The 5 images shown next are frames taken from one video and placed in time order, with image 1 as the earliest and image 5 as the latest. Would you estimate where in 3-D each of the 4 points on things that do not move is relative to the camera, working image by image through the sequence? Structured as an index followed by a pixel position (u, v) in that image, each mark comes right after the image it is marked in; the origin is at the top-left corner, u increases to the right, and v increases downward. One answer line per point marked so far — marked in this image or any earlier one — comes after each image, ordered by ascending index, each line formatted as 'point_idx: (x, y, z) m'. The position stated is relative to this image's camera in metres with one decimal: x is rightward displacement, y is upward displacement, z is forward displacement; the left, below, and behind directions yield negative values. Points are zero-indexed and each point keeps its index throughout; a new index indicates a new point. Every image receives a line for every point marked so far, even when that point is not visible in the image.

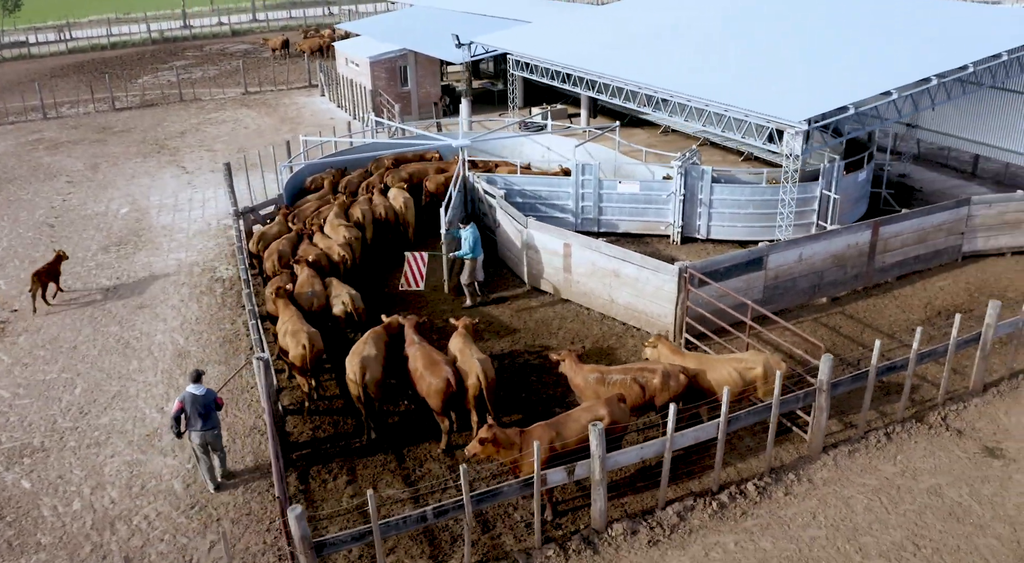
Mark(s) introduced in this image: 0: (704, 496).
0: (+2.1, -2.3, +8.7) m
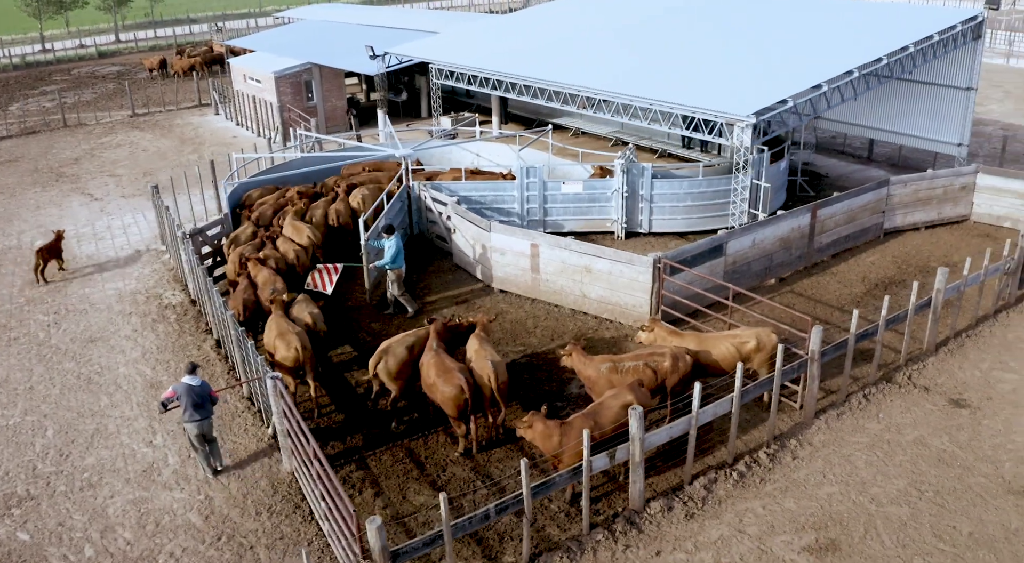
0: (+2.4, -2.1, +9.3) m
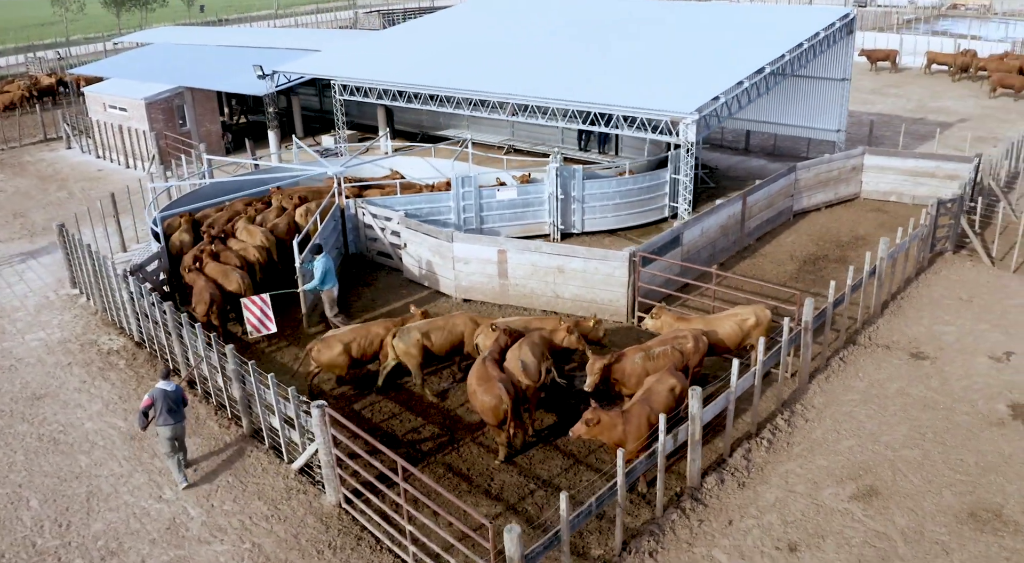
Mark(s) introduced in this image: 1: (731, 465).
0: (+2.9, -1.9, +10.0) m
1: (+2.5, -2.1, +9.5) m
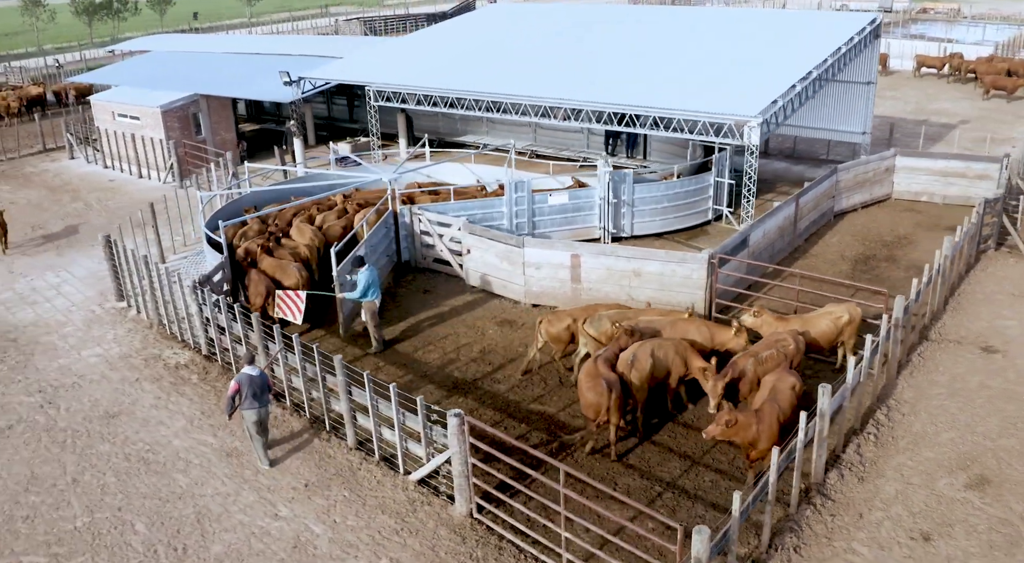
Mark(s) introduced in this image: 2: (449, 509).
0: (+4.2, -1.9, +10.1) m
1: (+3.9, -2.1, +9.6) m
2: (-0.7, -2.5, +9.1) m
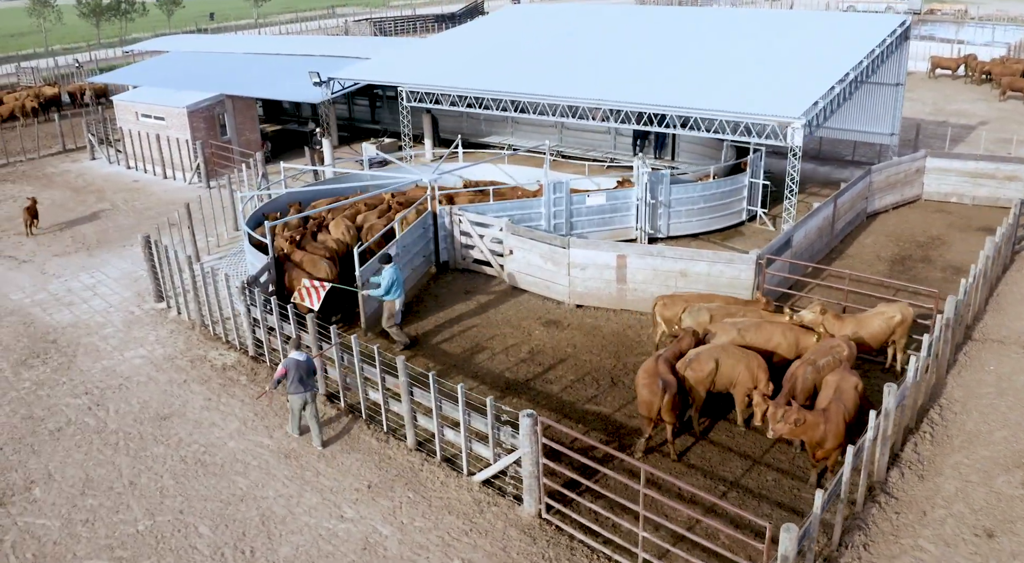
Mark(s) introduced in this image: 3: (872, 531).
0: (+5.0, -1.9, +10.1) m
1: (+4.6, -2.1, +9.6) m
2: (0.0, -2.5, +9.1) m
3: (+3.8, -2.7, +8.7) m
